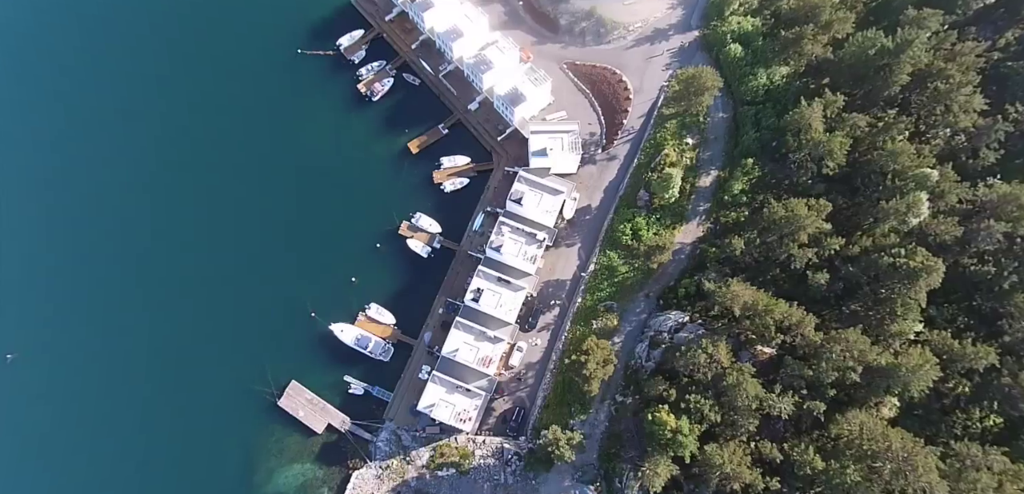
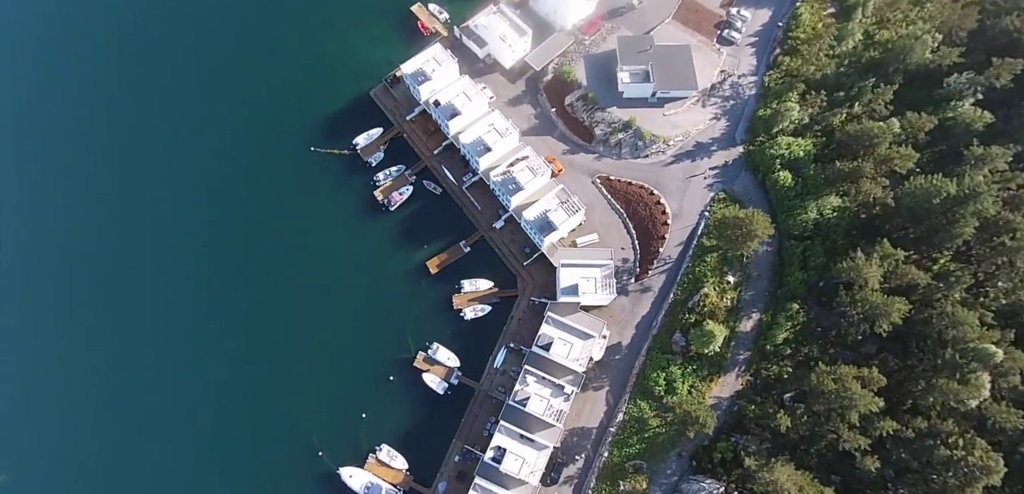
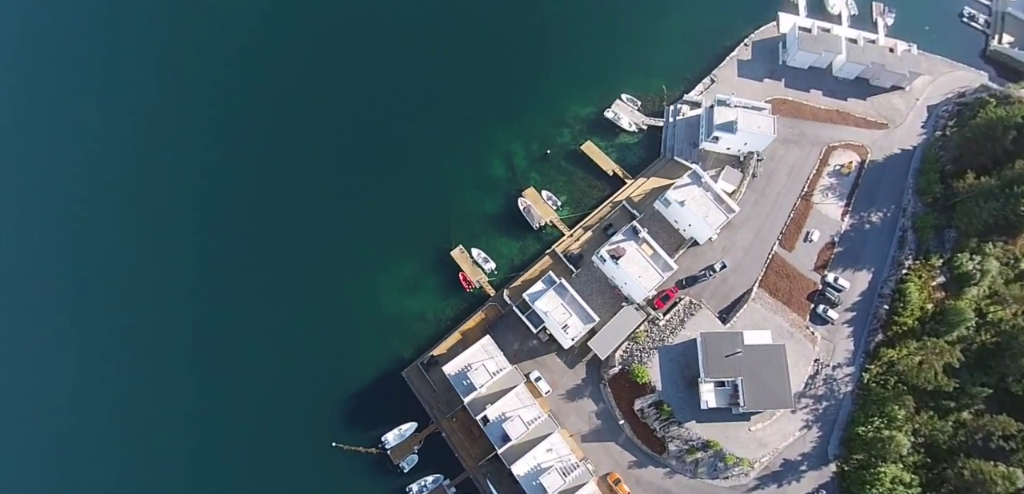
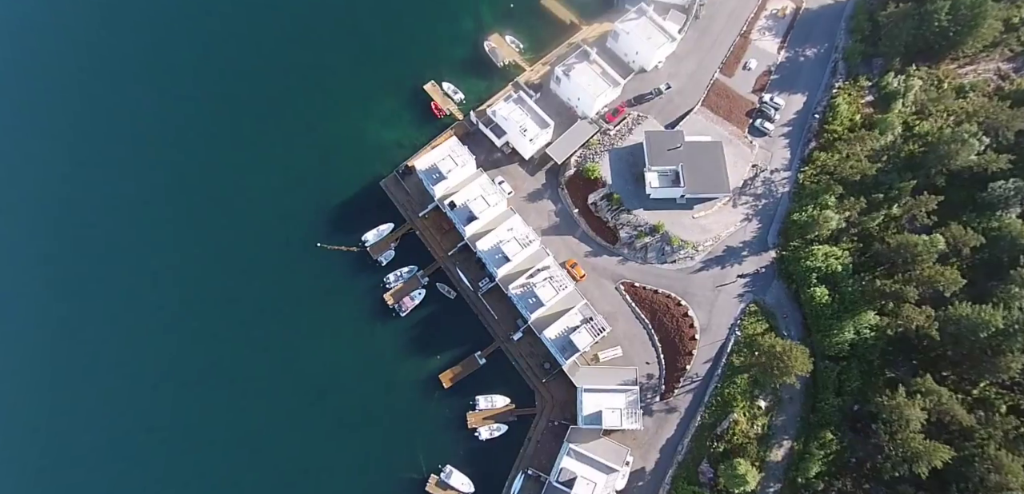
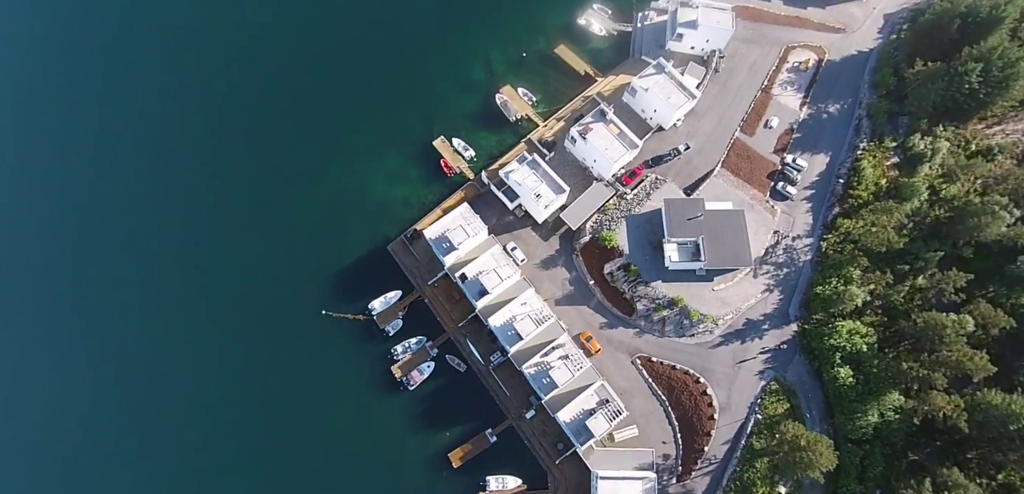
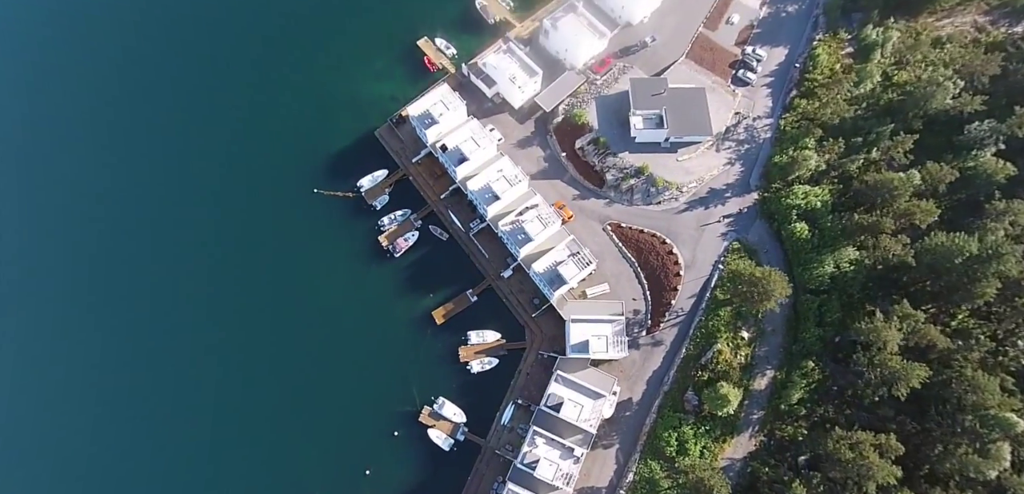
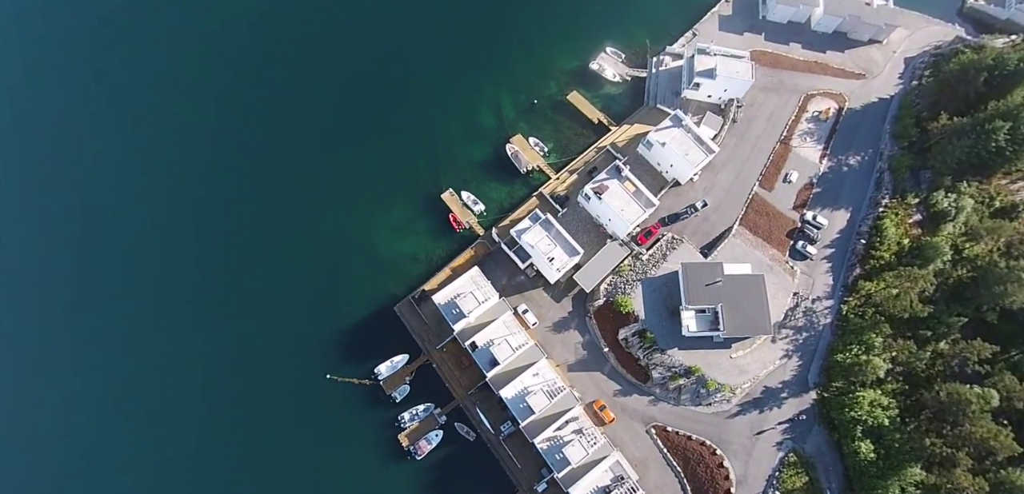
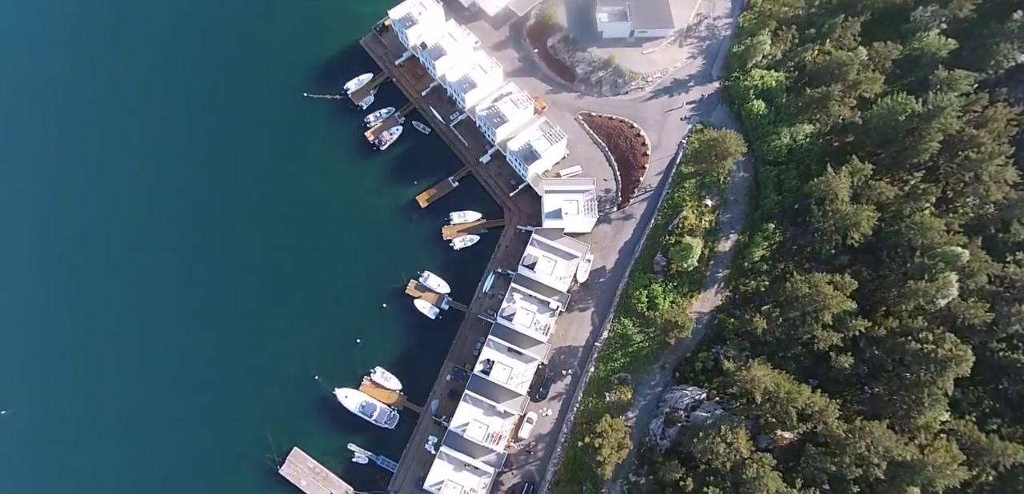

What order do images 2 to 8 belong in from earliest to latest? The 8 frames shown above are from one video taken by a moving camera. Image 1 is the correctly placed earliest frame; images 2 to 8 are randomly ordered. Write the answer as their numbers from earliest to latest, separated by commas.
8, 2, 6, 4, 5, 7, 3
